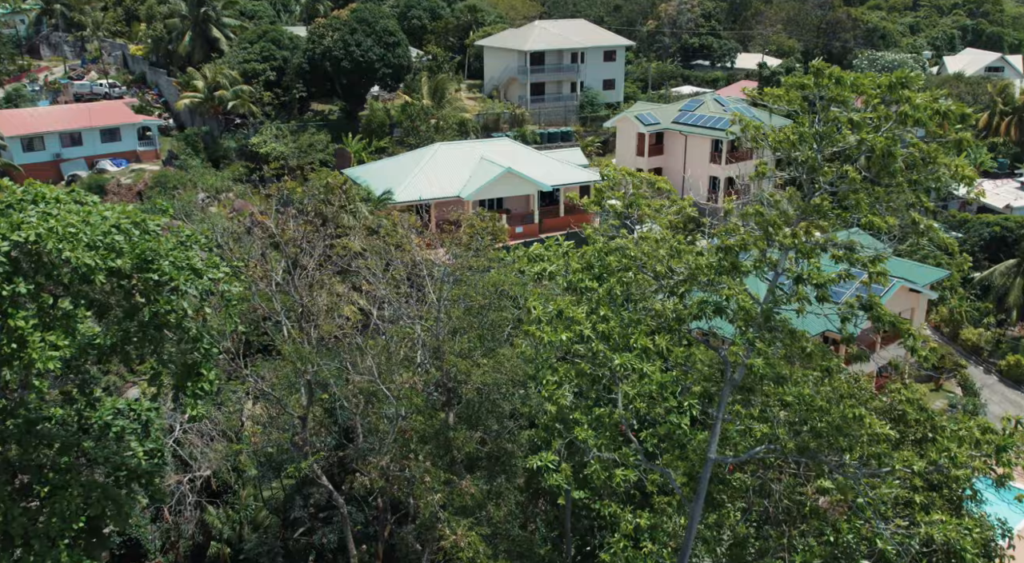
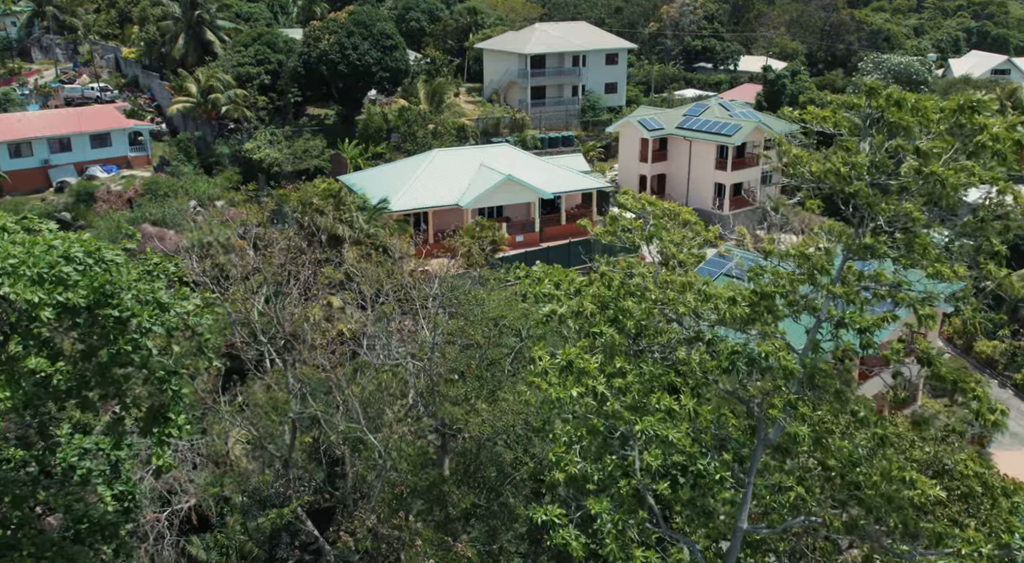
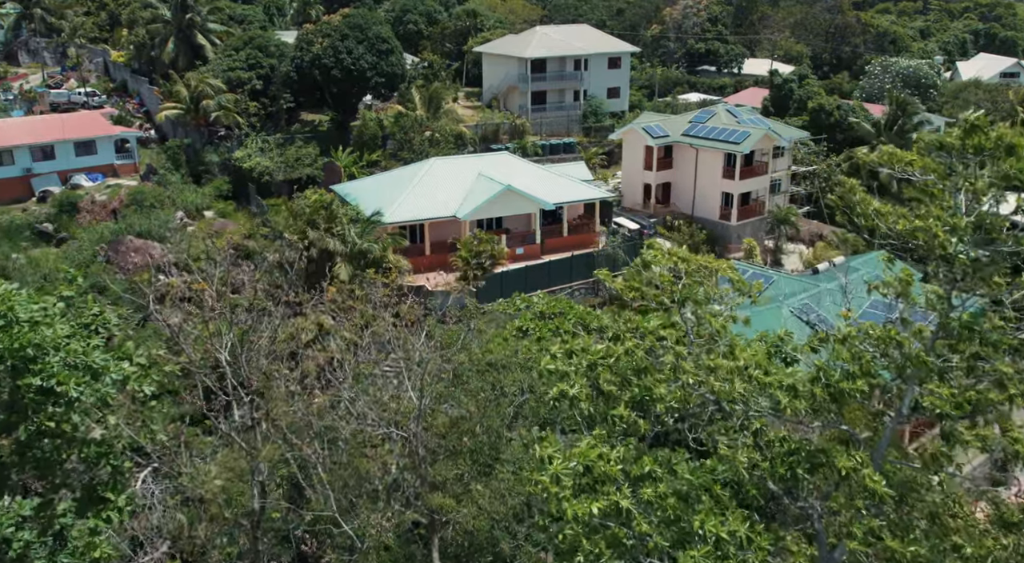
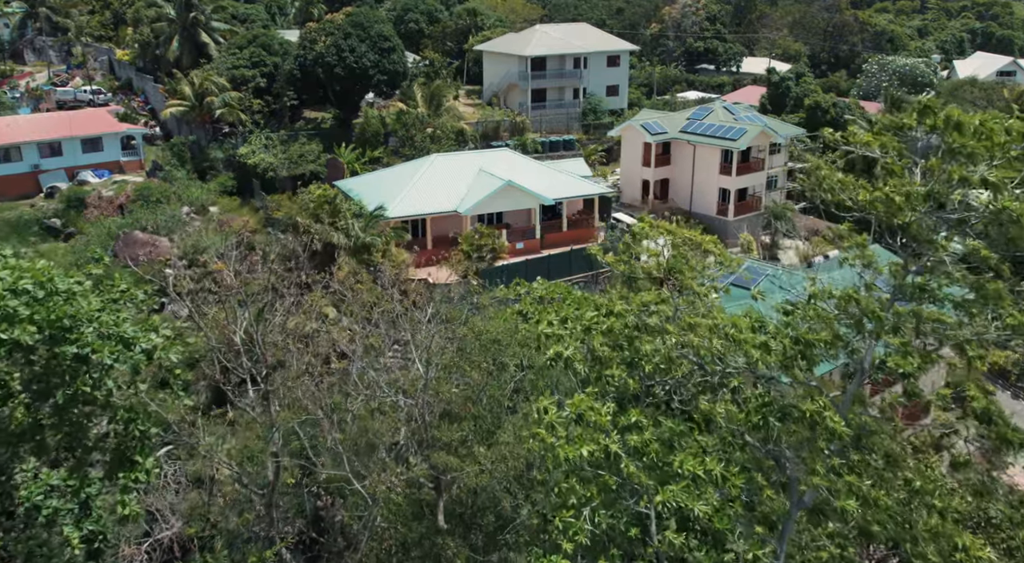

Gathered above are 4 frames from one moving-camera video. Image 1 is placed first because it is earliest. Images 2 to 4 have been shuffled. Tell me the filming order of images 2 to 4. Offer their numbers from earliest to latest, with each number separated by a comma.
2, 4, 3
